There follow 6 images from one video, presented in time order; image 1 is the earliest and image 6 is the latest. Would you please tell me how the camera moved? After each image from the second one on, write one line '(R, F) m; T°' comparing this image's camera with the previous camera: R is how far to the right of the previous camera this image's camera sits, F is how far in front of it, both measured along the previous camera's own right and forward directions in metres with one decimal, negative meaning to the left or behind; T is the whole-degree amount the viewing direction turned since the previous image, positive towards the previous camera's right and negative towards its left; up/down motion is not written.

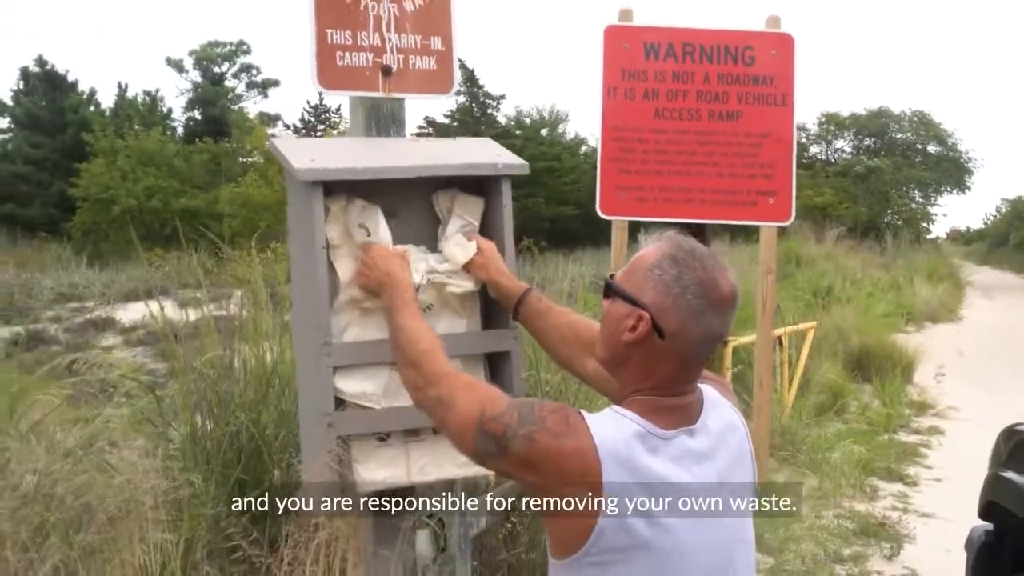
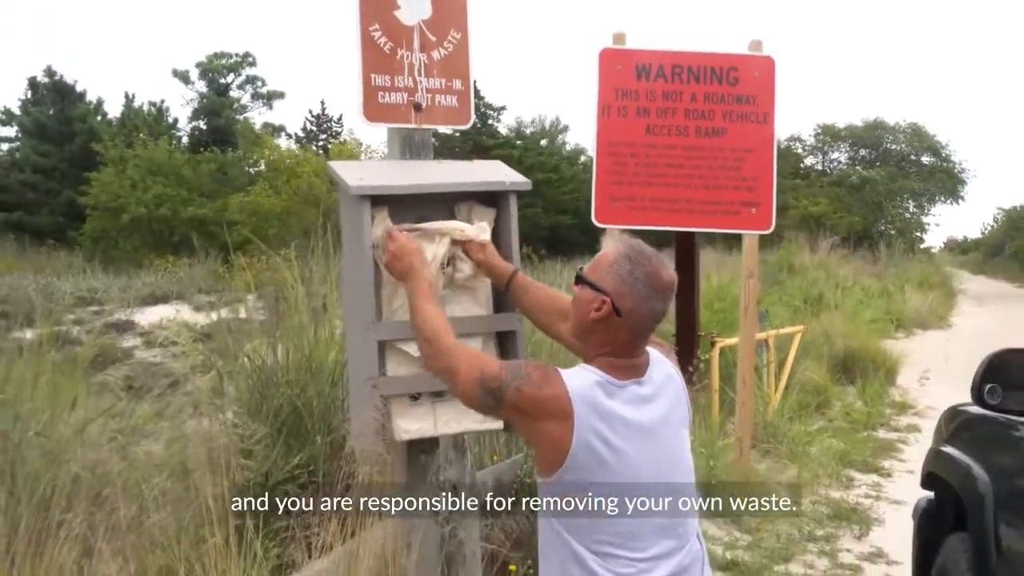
(0.0, -0.5) m; 0°
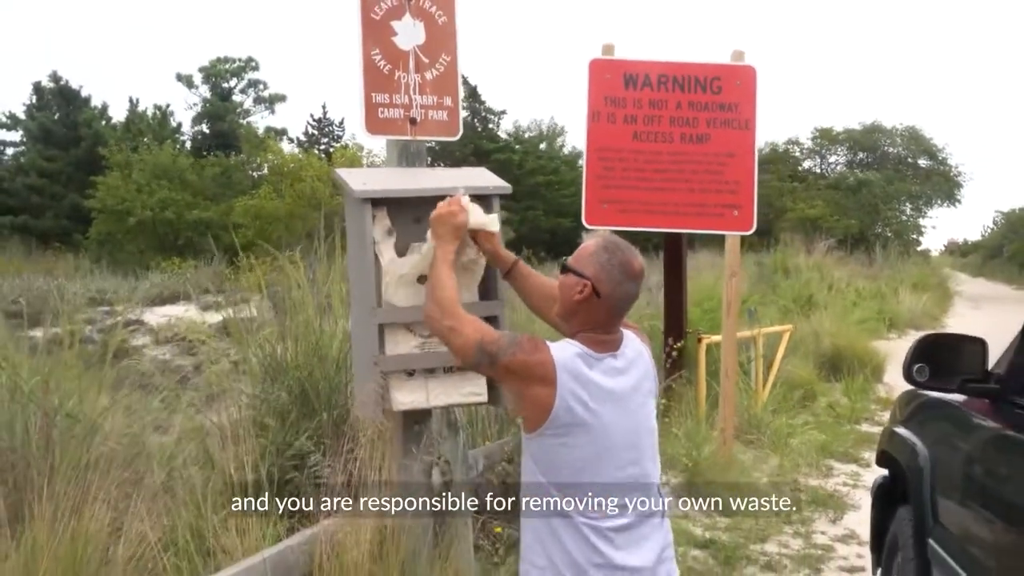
(+0.1, -0.3) m; 0°
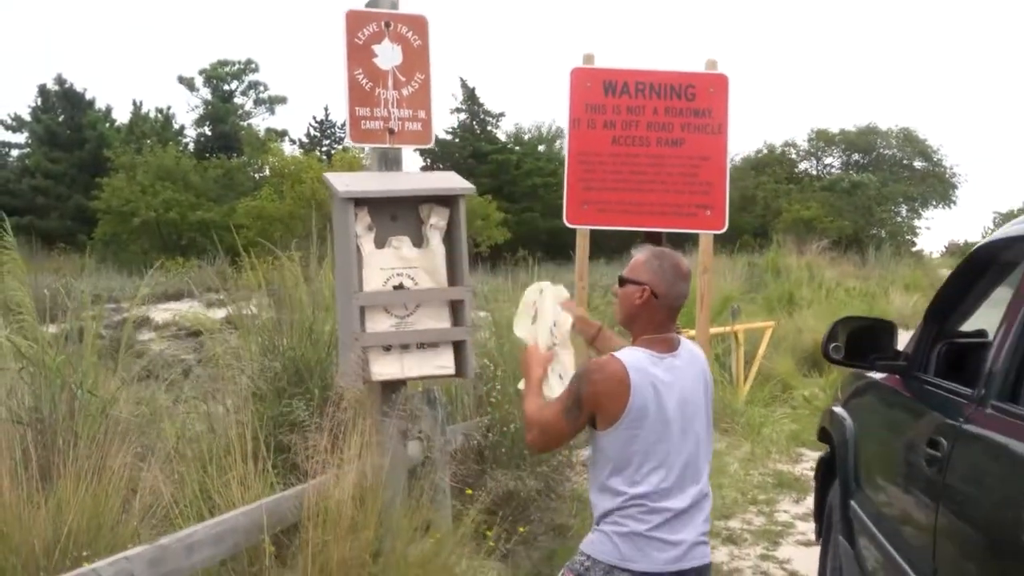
(+0.1, -0.4) m; 0°
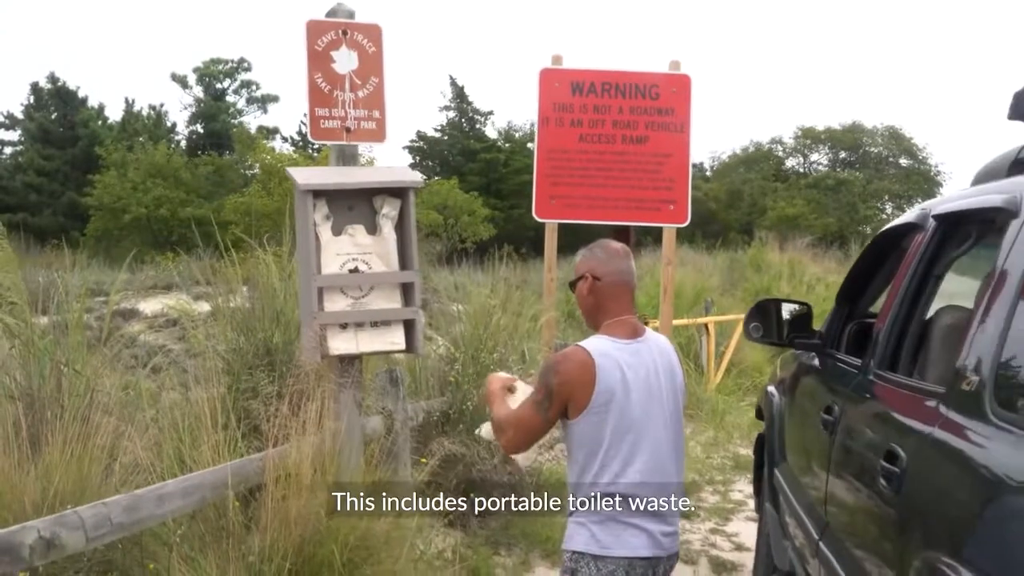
(+0.2, -0.3) m; 0°
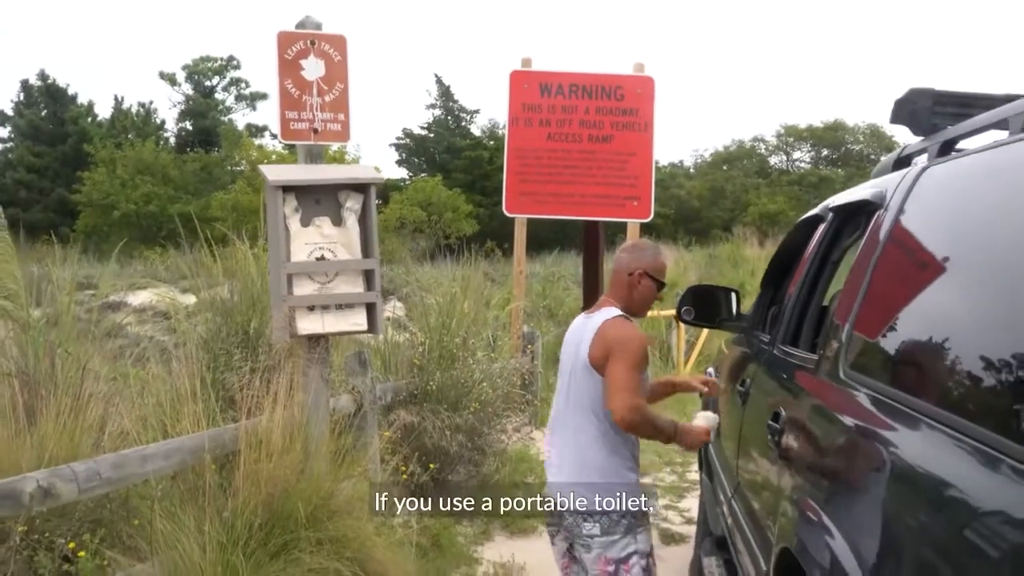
(+0.2, -0.4) m; +1°
